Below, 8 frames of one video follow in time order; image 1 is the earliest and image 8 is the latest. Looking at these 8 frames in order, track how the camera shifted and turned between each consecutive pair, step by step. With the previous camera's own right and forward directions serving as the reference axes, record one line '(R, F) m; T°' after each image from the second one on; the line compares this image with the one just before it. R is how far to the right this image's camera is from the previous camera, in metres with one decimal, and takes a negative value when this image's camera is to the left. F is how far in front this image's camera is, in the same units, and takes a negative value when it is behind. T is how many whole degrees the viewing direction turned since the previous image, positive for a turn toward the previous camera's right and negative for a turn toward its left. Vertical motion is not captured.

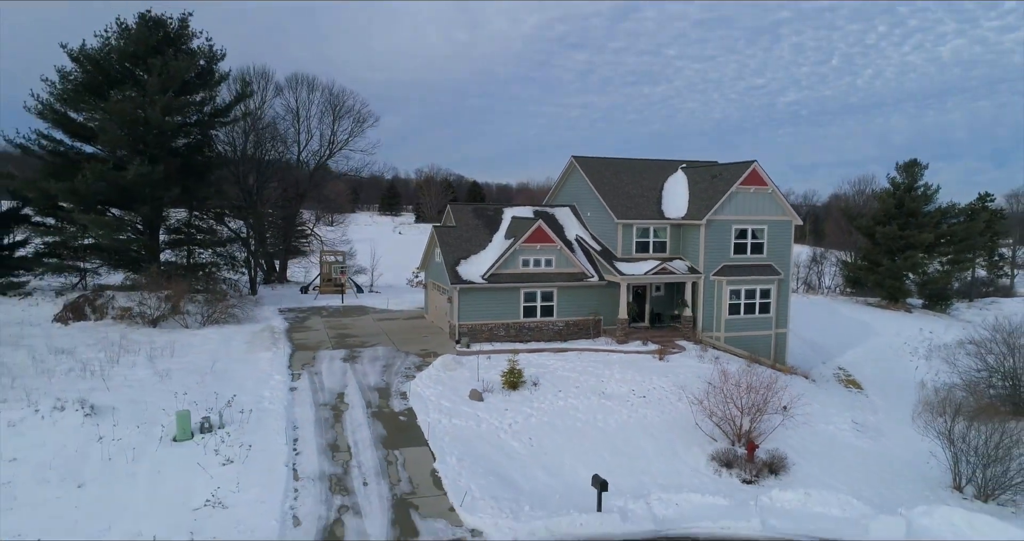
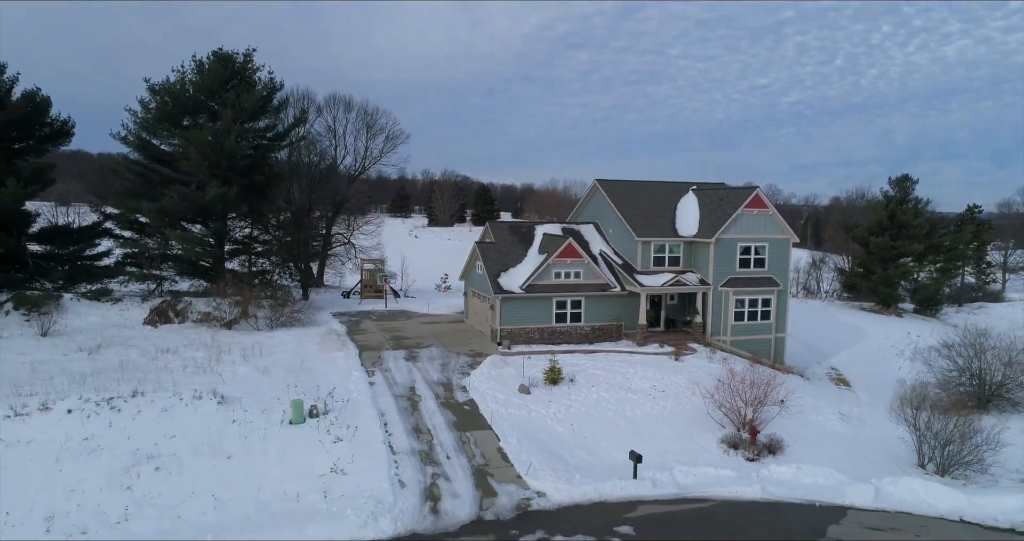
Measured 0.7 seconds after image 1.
(-0.8, -2.0) m; 0°
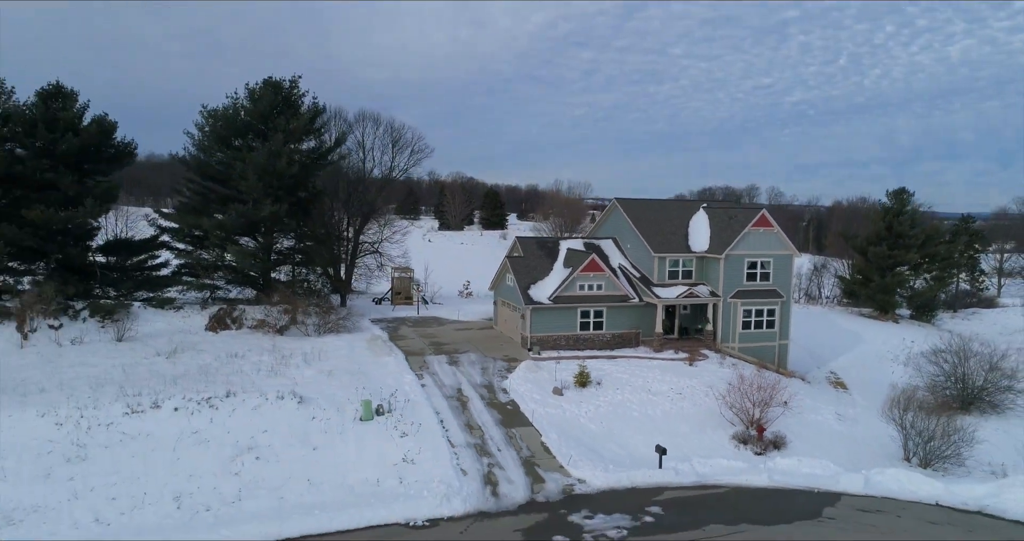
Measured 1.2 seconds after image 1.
(-0.7, -1.6) m; 0°
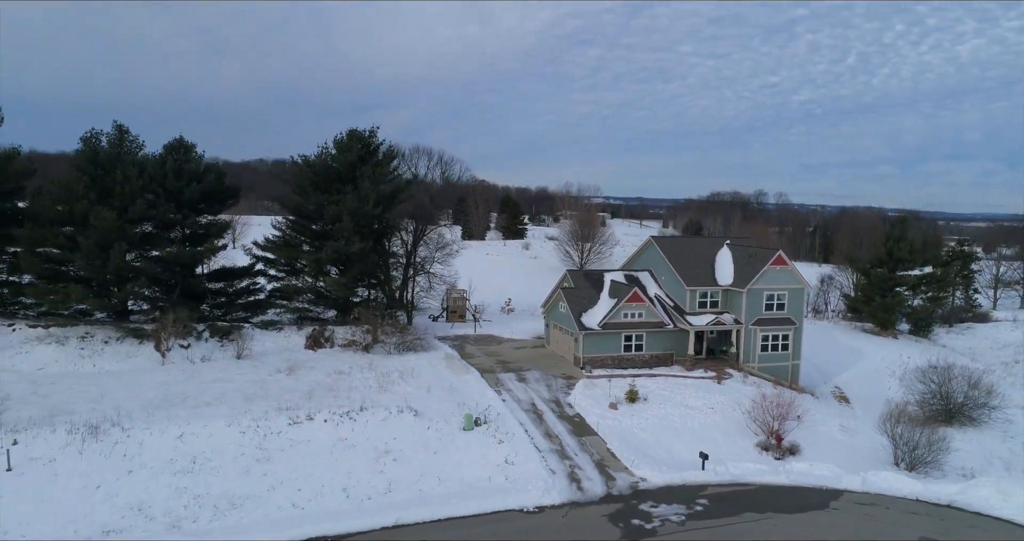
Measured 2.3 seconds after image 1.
(-1.6, -3.2) m; 0°
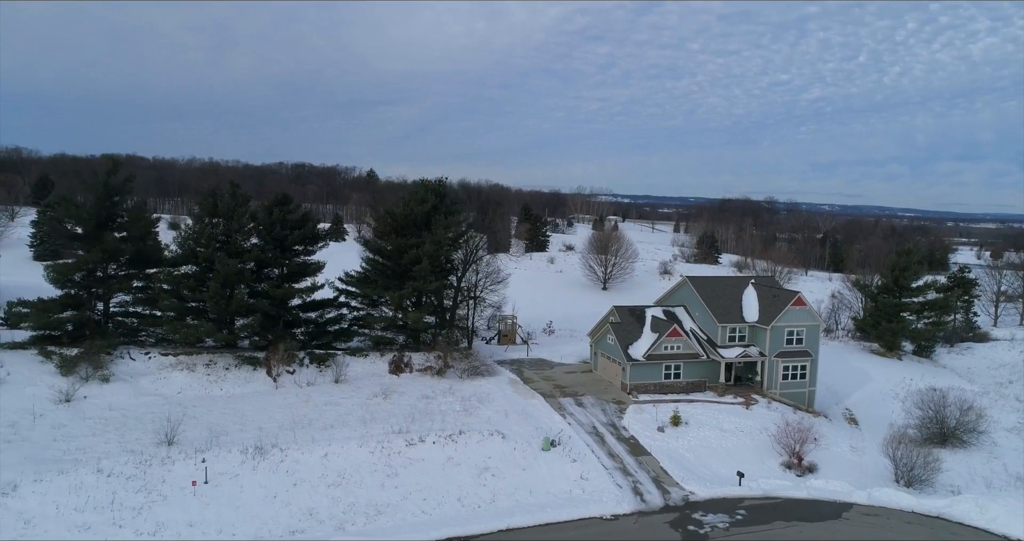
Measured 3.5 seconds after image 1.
(-1.8, -3.5) m; -1°
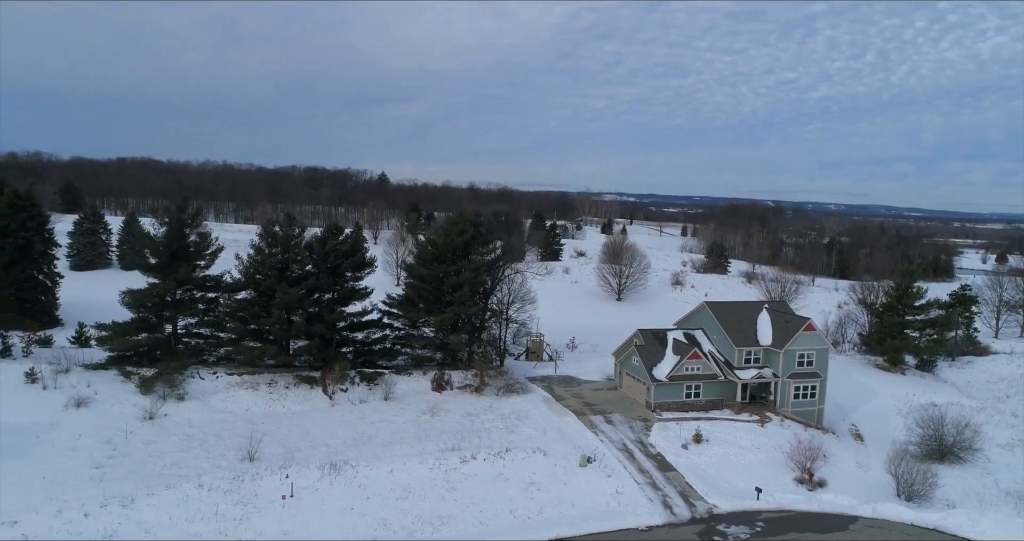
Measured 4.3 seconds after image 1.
(-1.2, -2.2) m; 0°
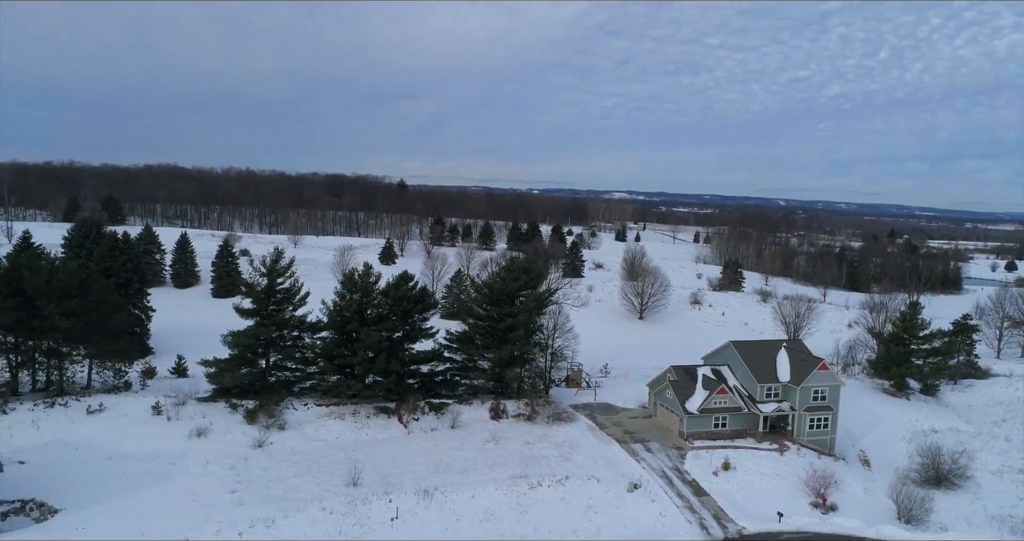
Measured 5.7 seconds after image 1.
(-1.9, -3.8) m; -1°
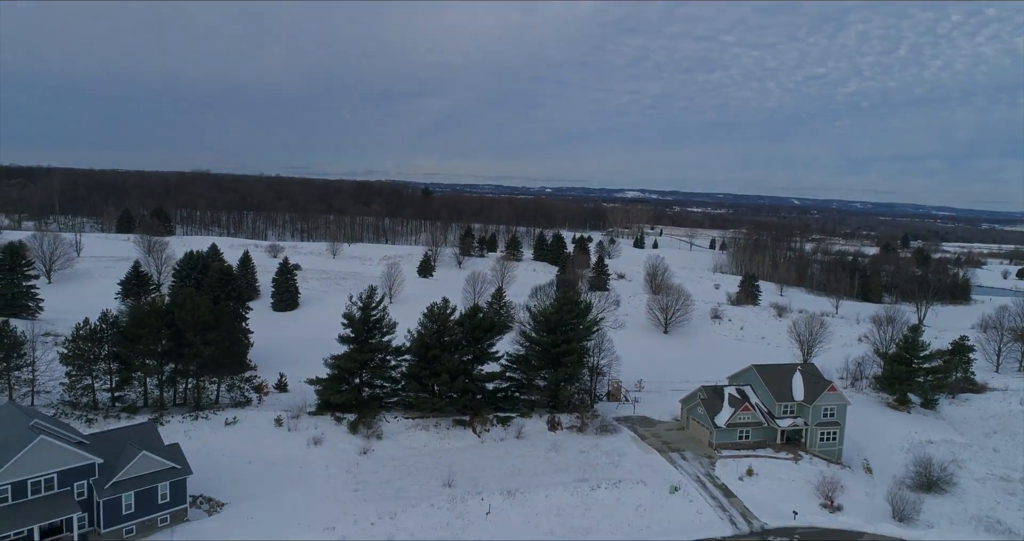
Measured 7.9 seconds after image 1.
(-2.4, -5.6) m; -1°
